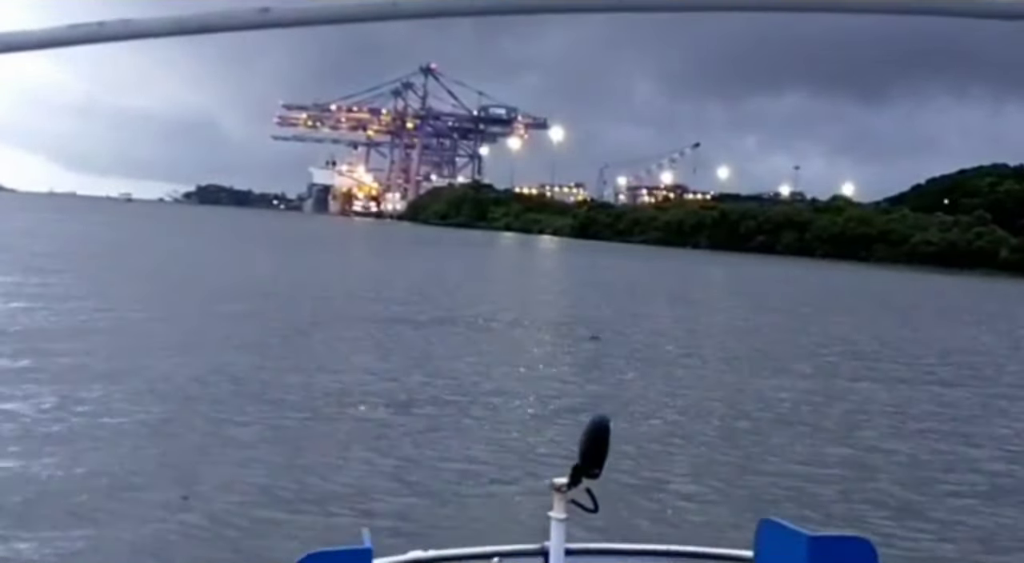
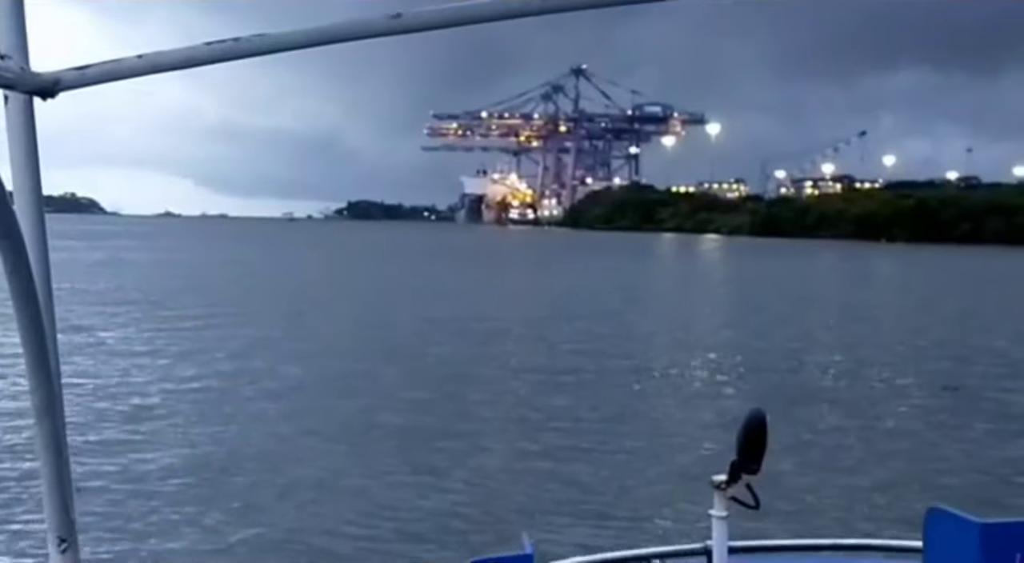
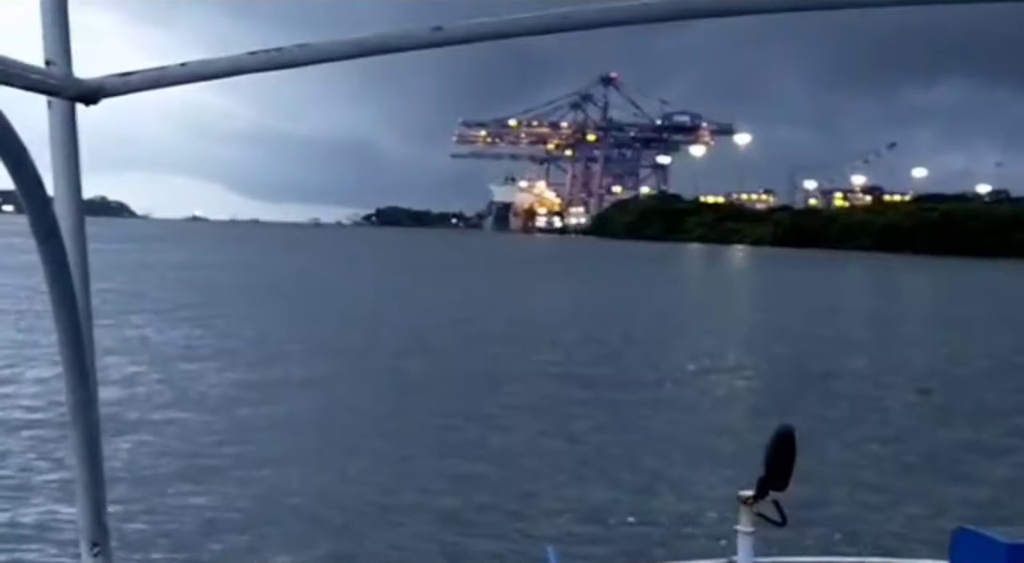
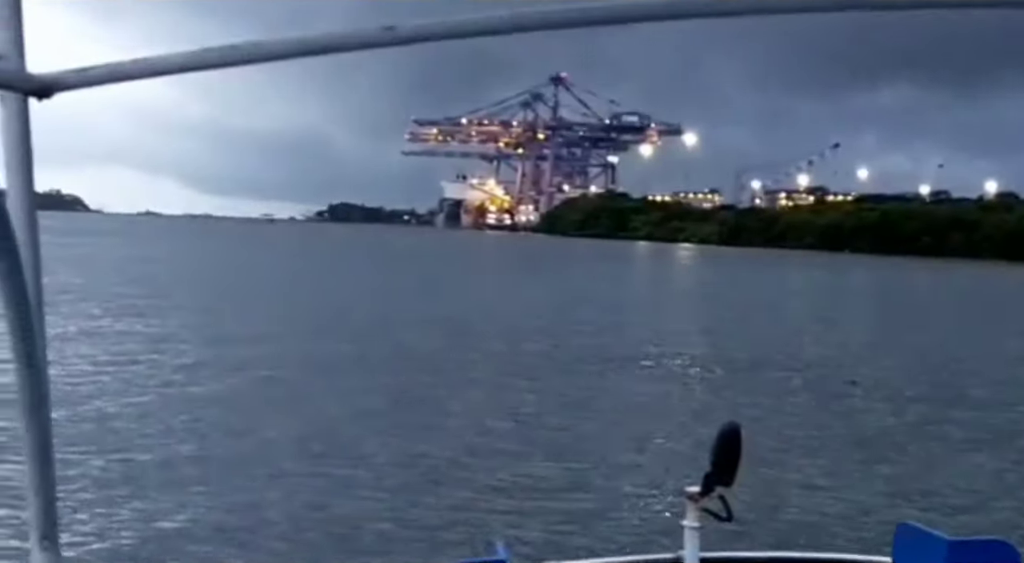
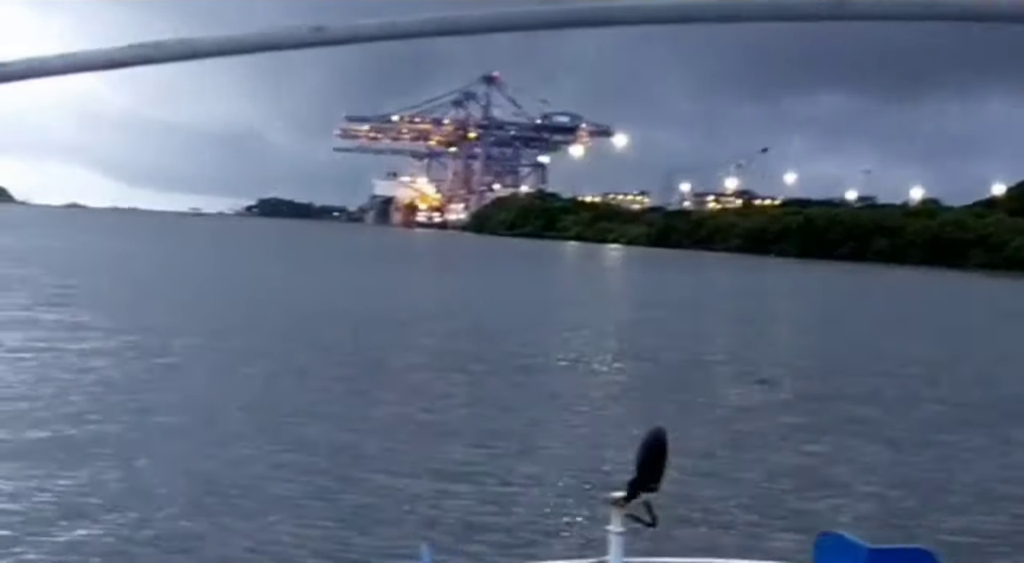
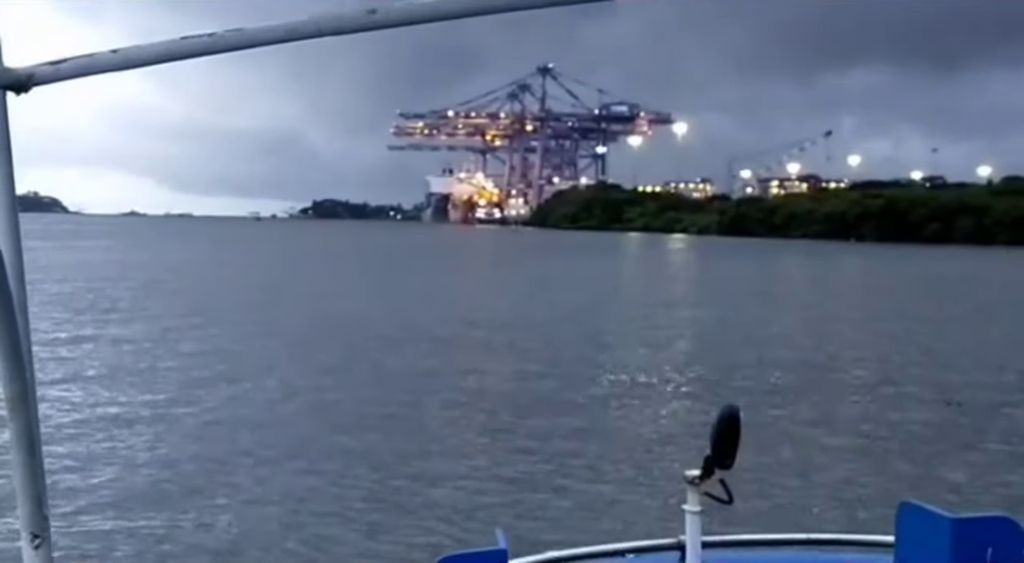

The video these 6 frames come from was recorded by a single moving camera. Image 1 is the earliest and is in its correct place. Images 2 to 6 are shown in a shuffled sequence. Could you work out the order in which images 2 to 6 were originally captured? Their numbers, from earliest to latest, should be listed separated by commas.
5, 4, 3, 2, 6
